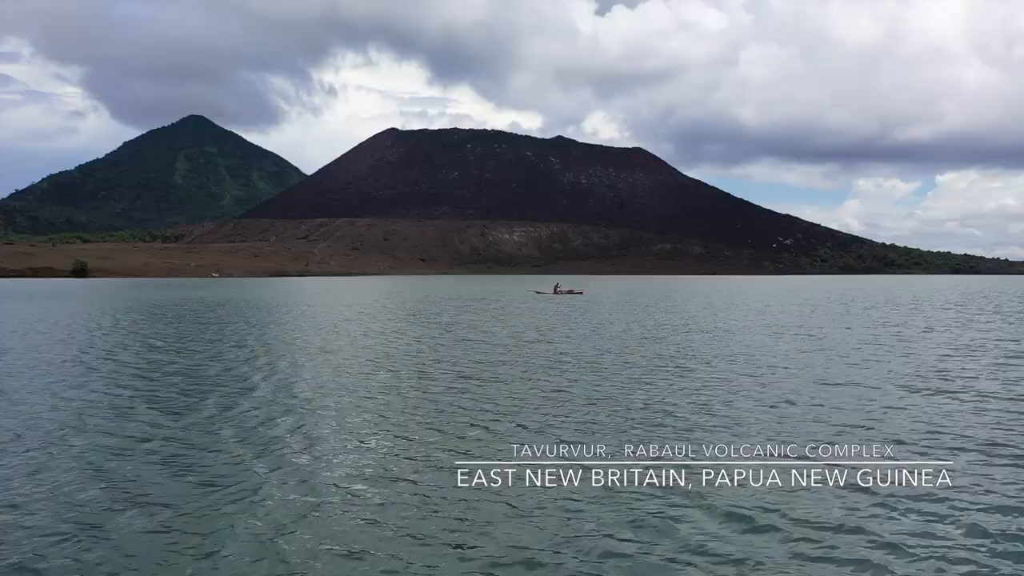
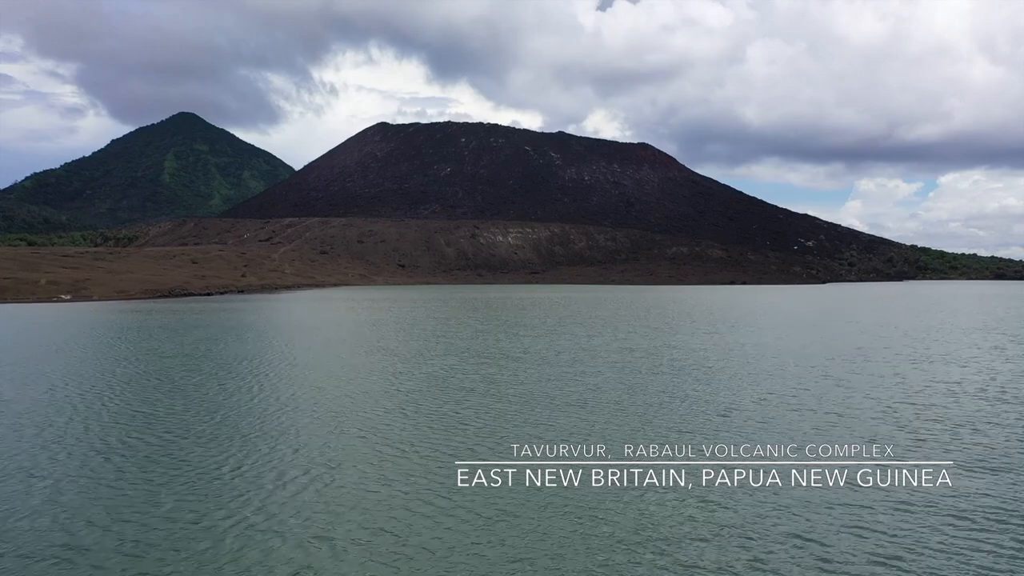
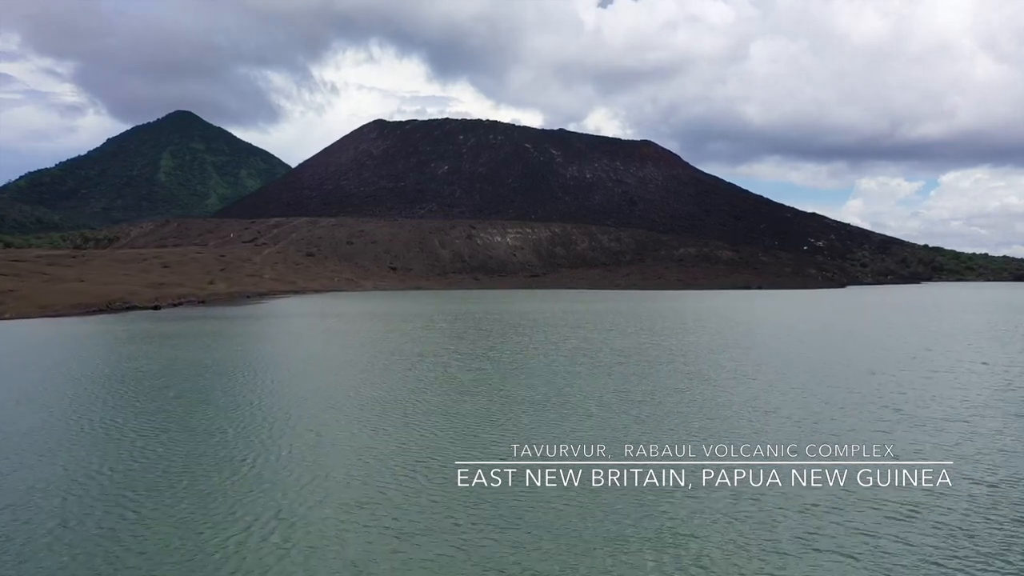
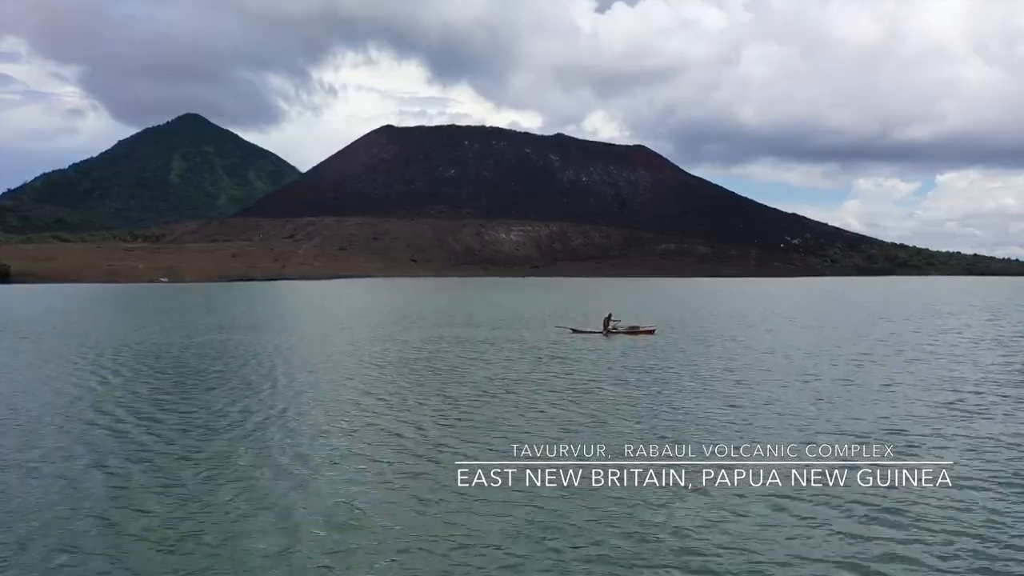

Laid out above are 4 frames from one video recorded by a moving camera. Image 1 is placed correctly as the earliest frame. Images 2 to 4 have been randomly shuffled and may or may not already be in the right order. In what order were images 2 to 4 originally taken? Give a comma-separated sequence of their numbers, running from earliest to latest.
4, 2, 3
